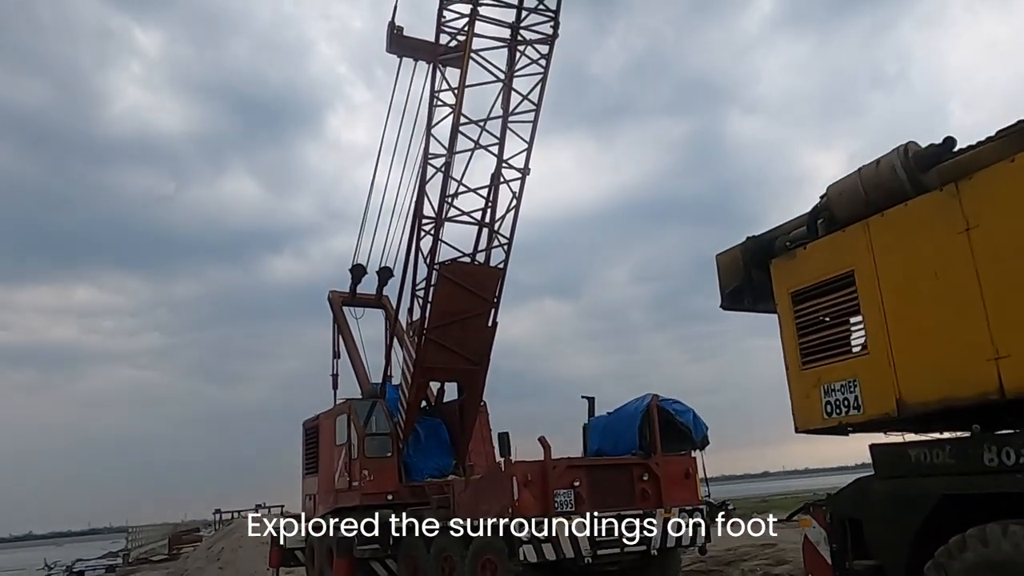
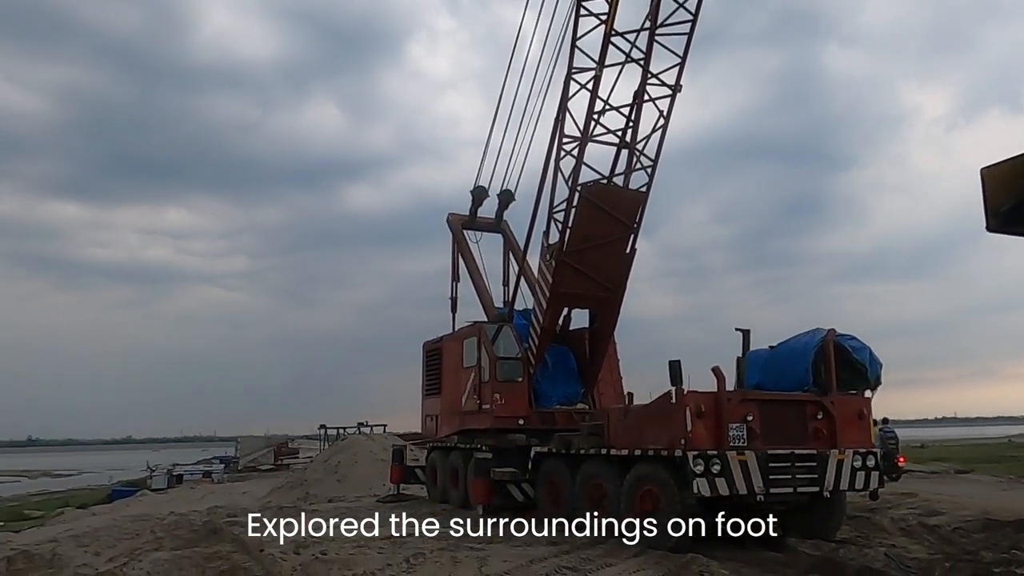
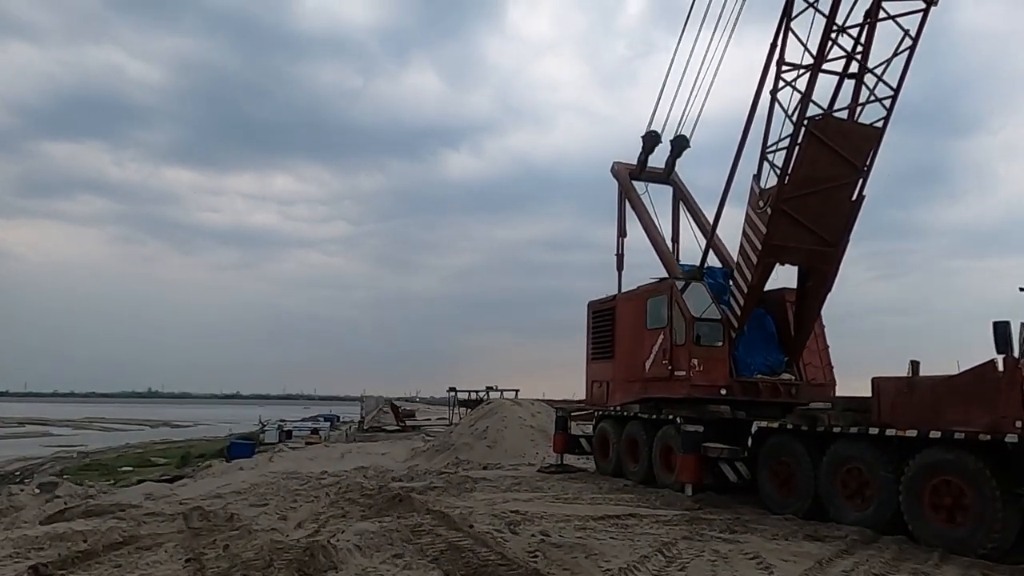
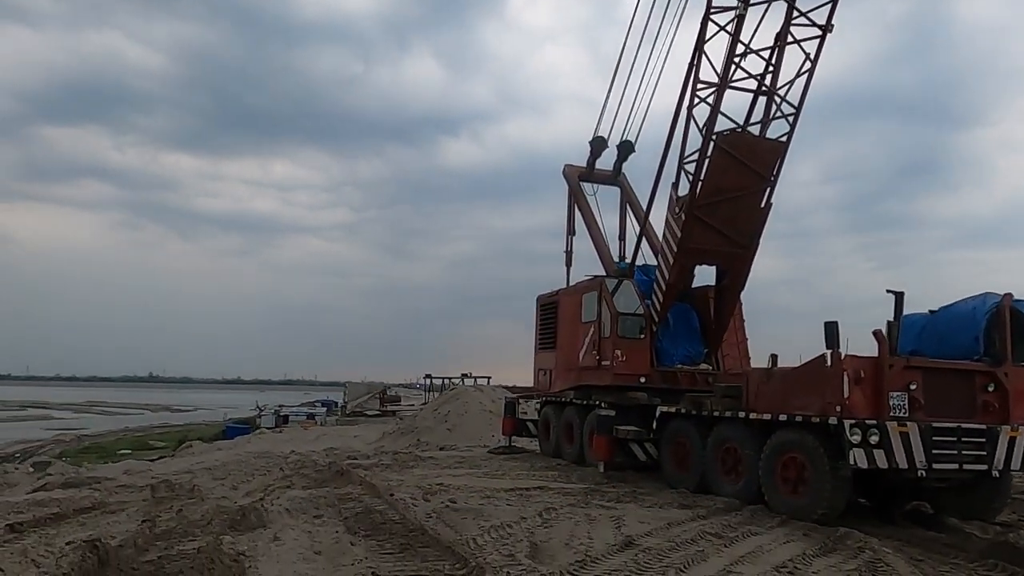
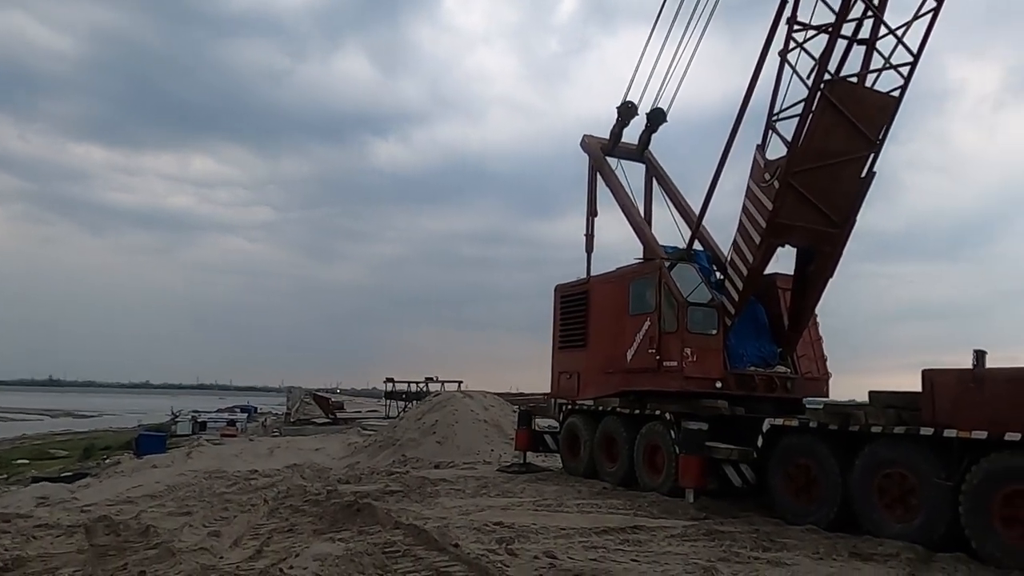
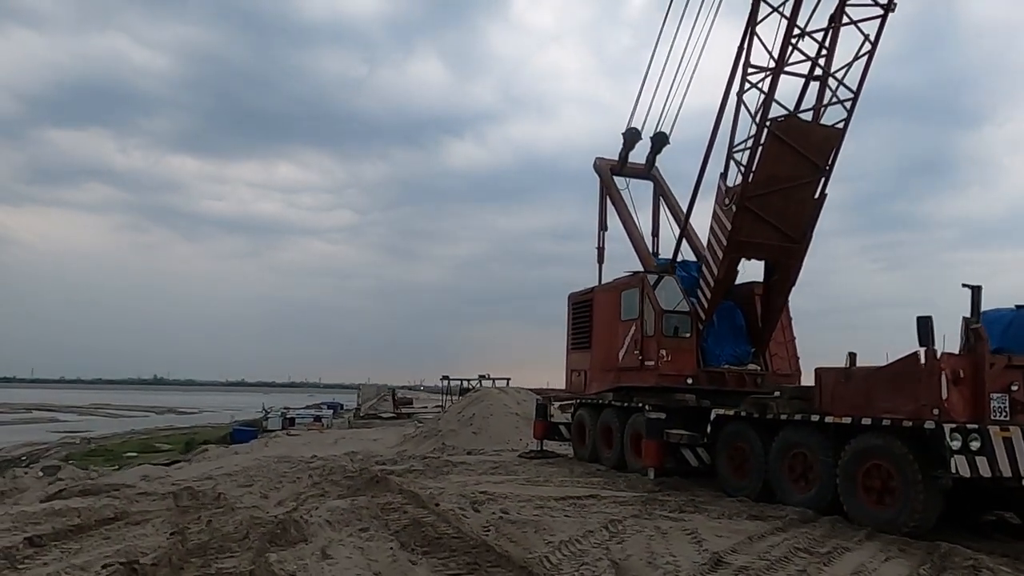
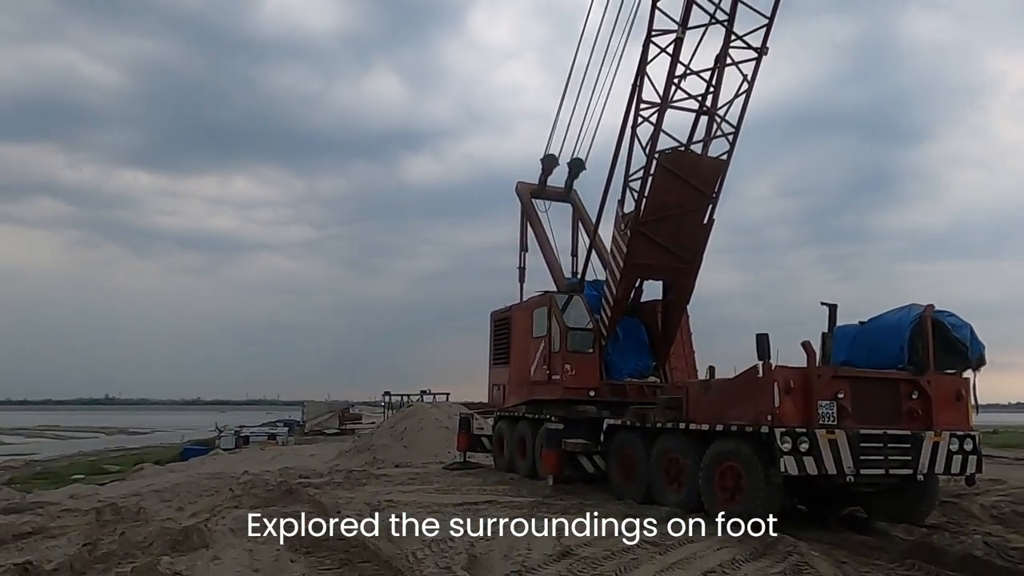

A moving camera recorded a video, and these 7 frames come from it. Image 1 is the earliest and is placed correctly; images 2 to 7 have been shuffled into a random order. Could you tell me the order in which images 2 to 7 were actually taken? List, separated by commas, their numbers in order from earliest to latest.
2, 7, 4, 6, 3, 5
